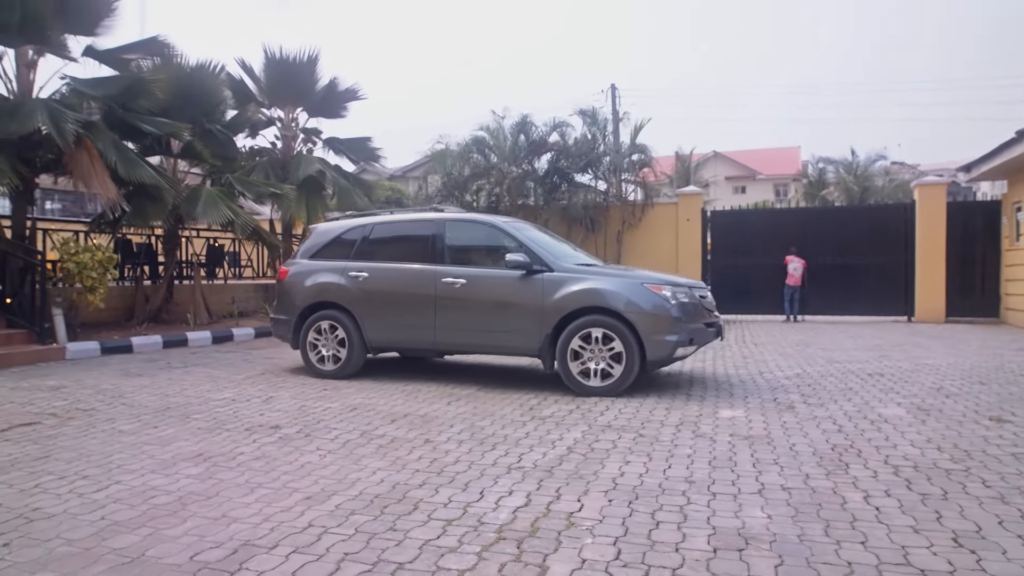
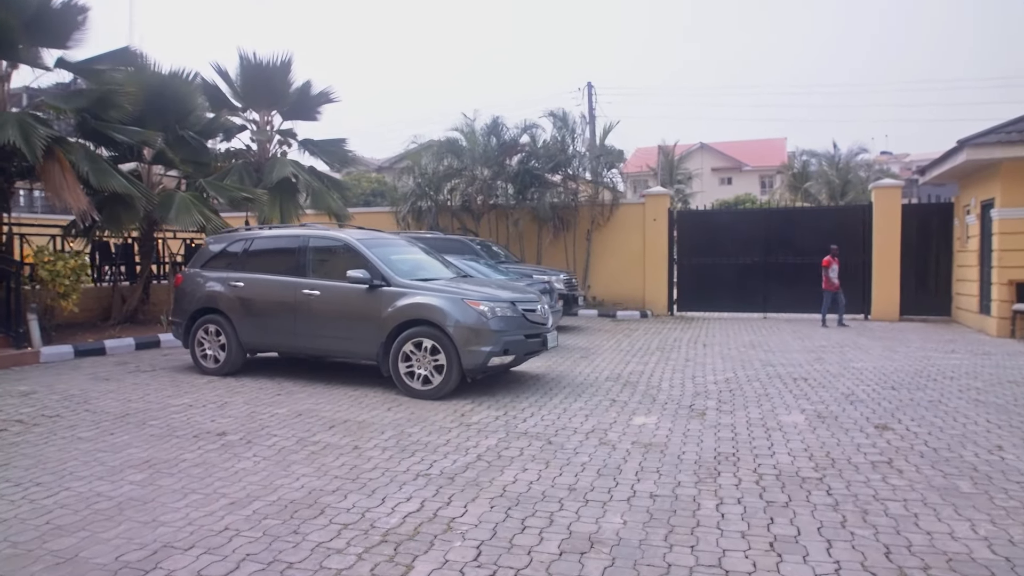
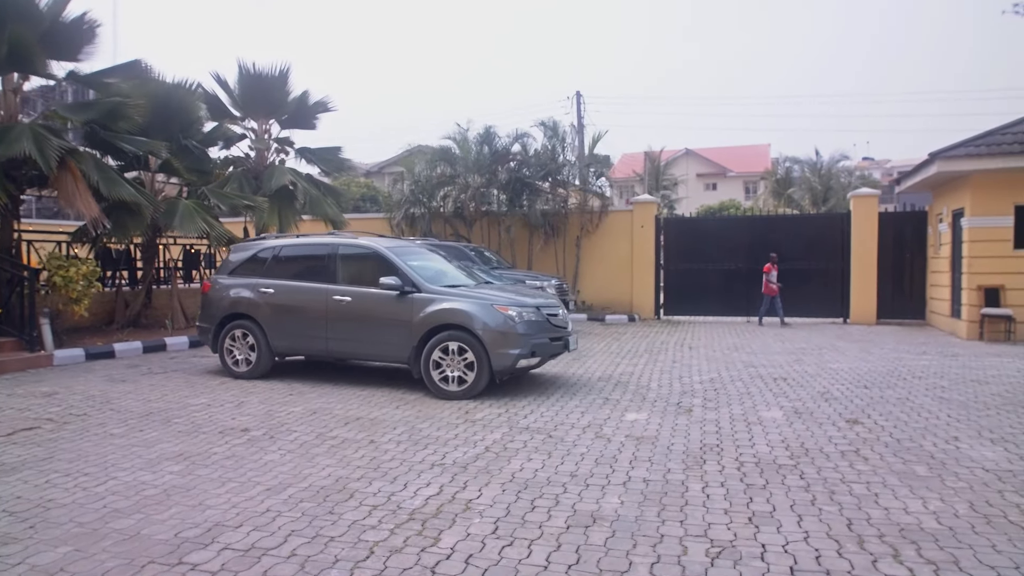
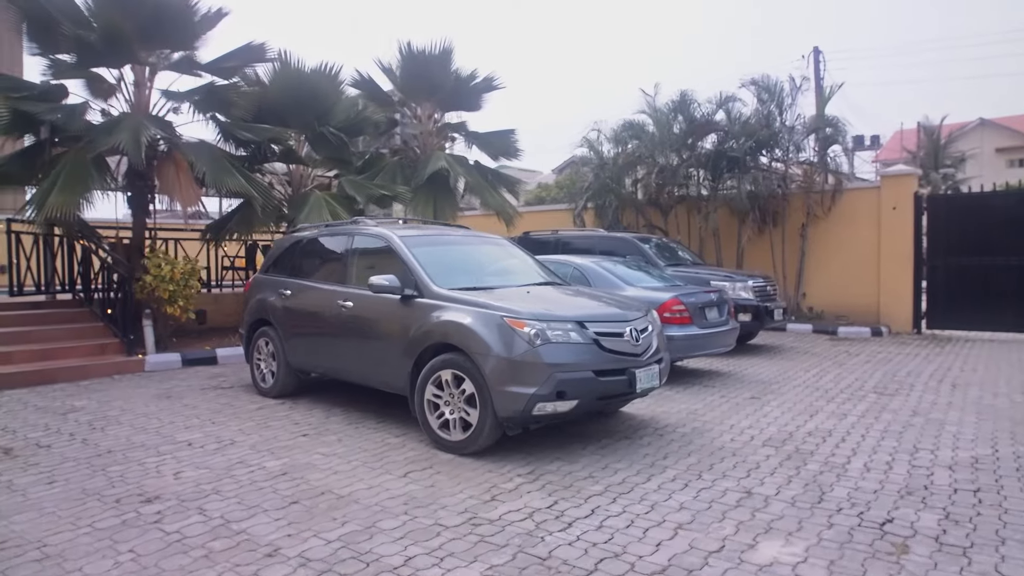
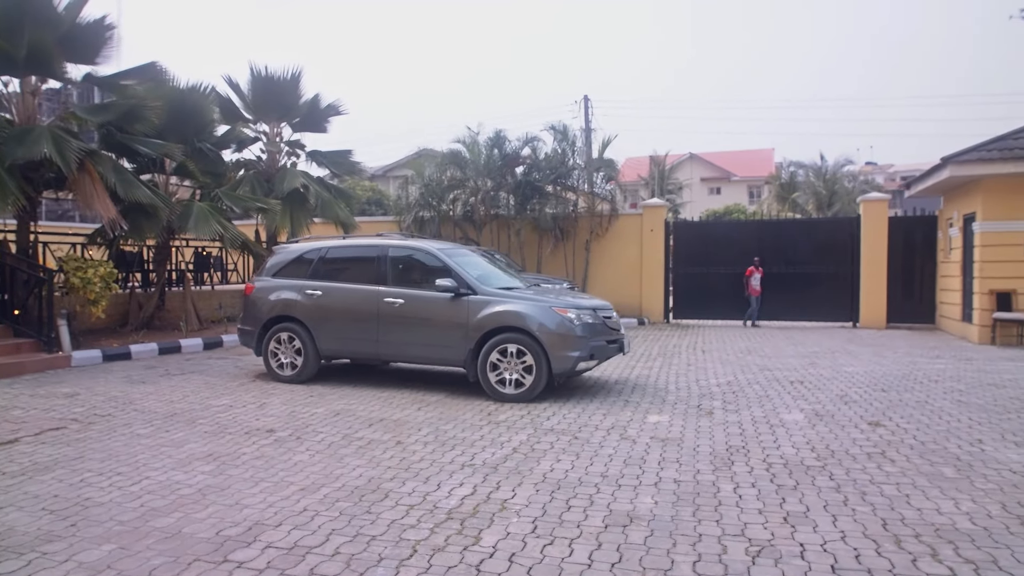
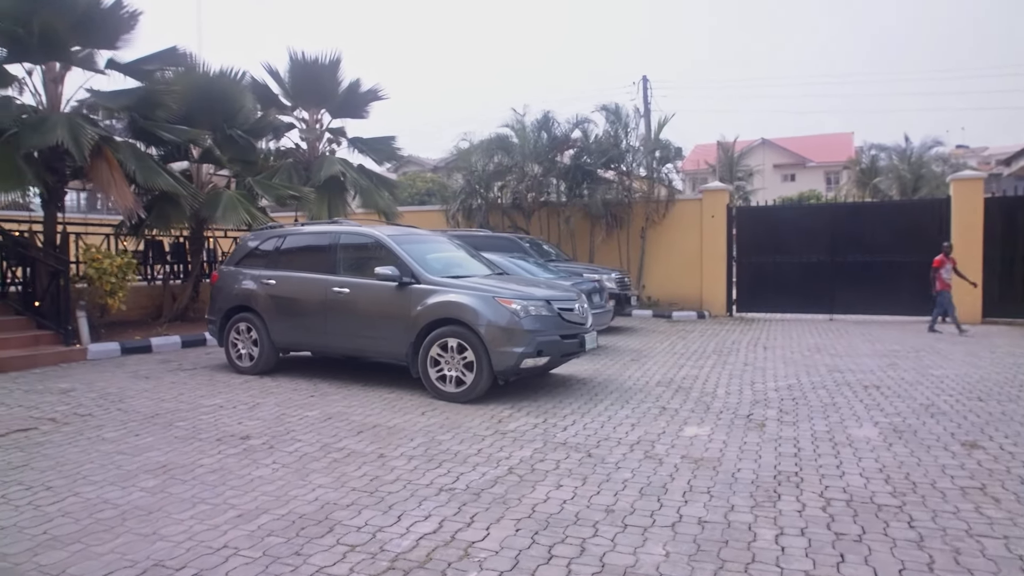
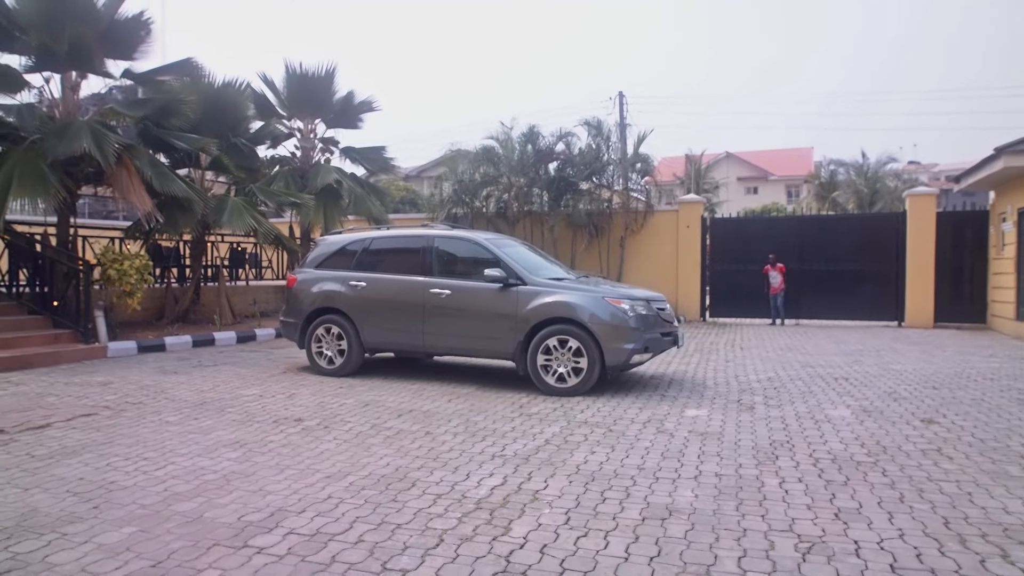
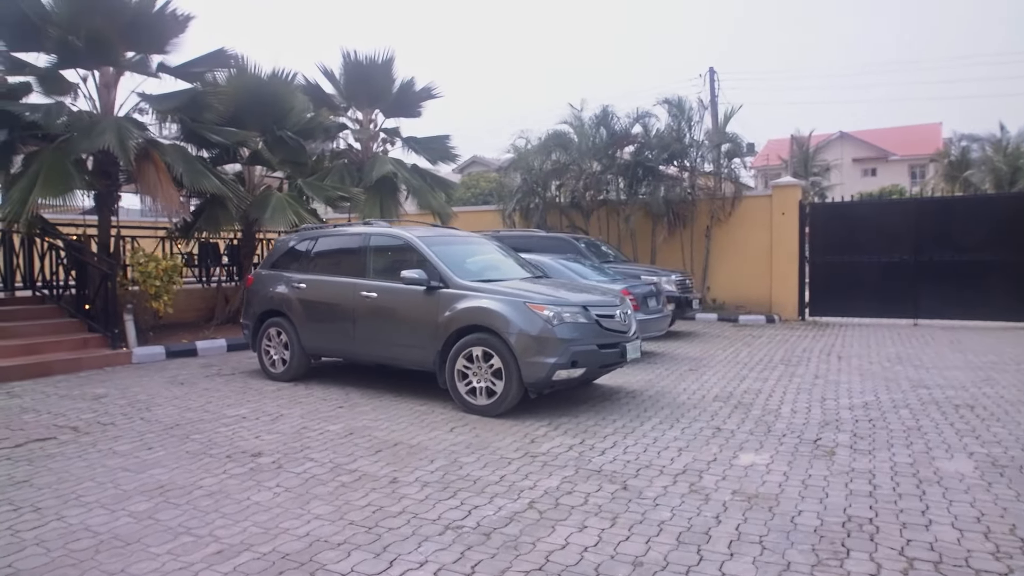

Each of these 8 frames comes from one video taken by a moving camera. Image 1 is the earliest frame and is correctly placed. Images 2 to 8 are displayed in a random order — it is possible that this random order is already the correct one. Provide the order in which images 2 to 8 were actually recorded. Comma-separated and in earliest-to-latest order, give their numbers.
7, 5, 3, 2, 6, 8, 4
